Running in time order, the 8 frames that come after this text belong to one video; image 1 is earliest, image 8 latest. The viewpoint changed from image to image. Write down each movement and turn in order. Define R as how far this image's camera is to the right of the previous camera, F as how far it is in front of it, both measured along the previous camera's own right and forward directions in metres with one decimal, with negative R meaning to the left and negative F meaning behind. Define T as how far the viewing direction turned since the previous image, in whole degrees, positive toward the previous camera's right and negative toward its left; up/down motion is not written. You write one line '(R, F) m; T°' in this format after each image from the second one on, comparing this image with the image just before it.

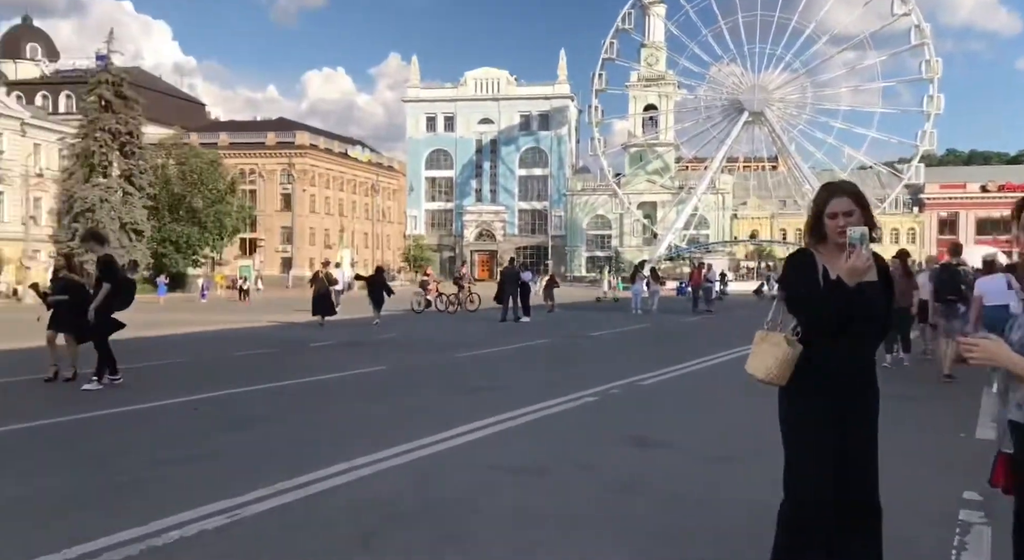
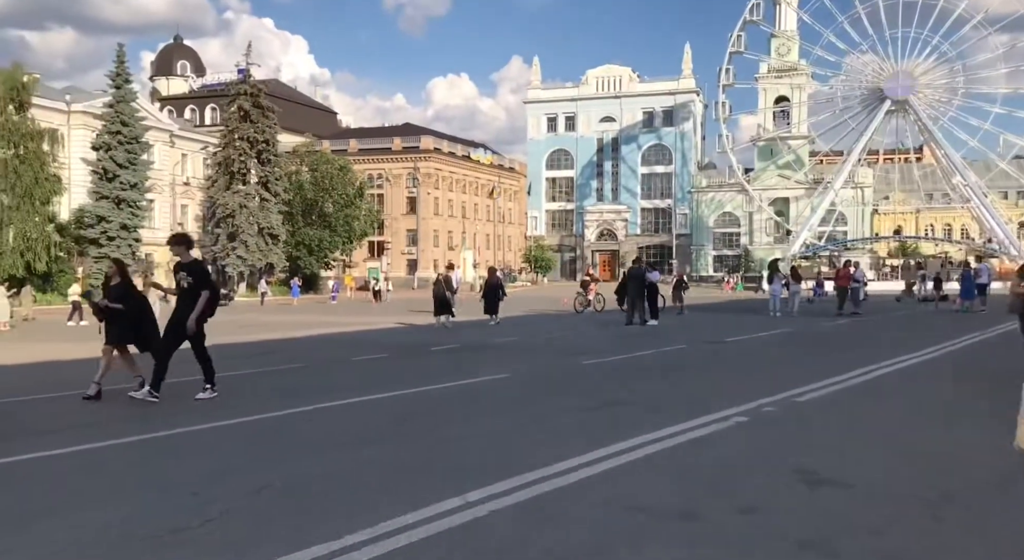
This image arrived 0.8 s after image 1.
(-0.2, +1.0) m; -9°
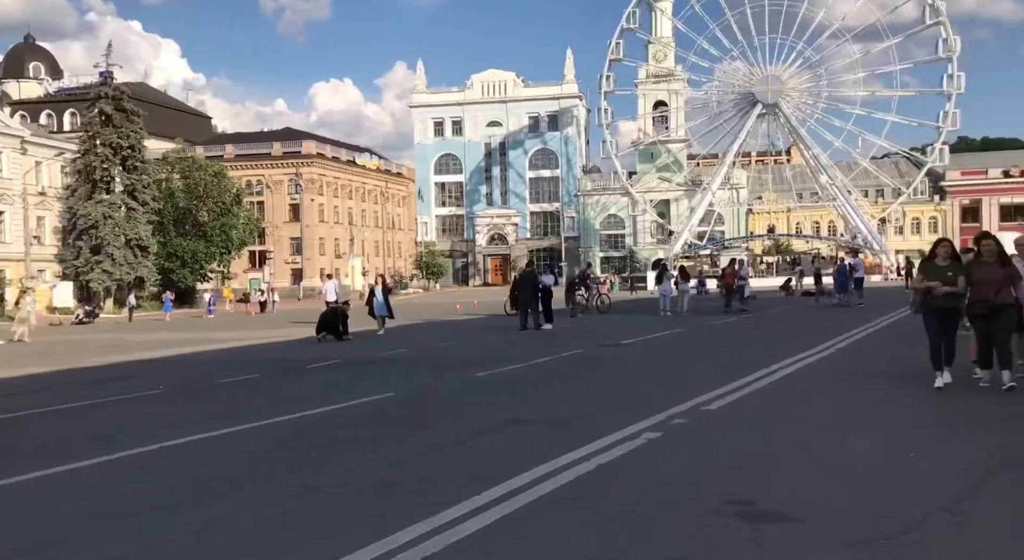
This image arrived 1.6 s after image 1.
(0.0, +1.0) m; +8°
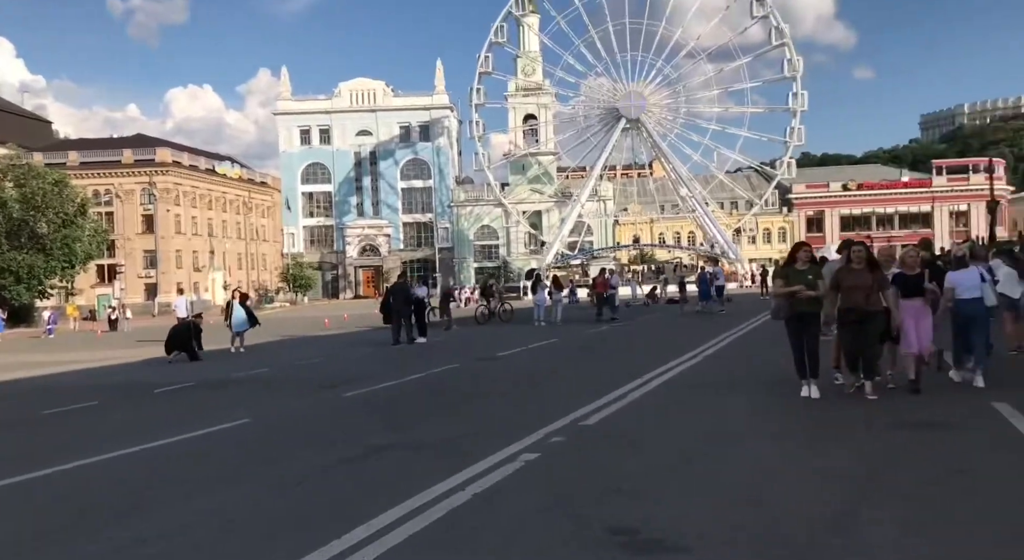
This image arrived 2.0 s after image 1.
(+0.1, +0.5) m; +9°
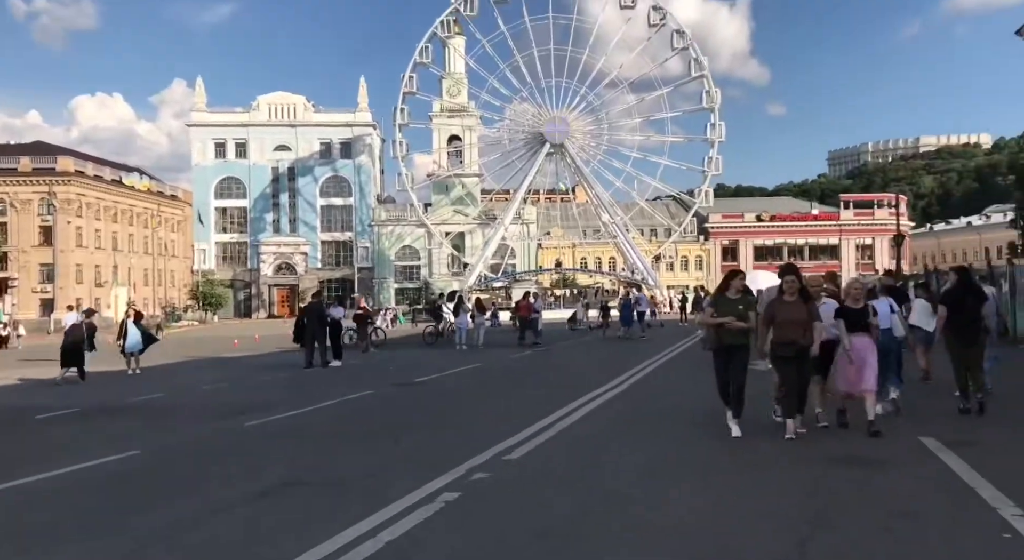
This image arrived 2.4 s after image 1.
(0.0, +0.8) m; +6°
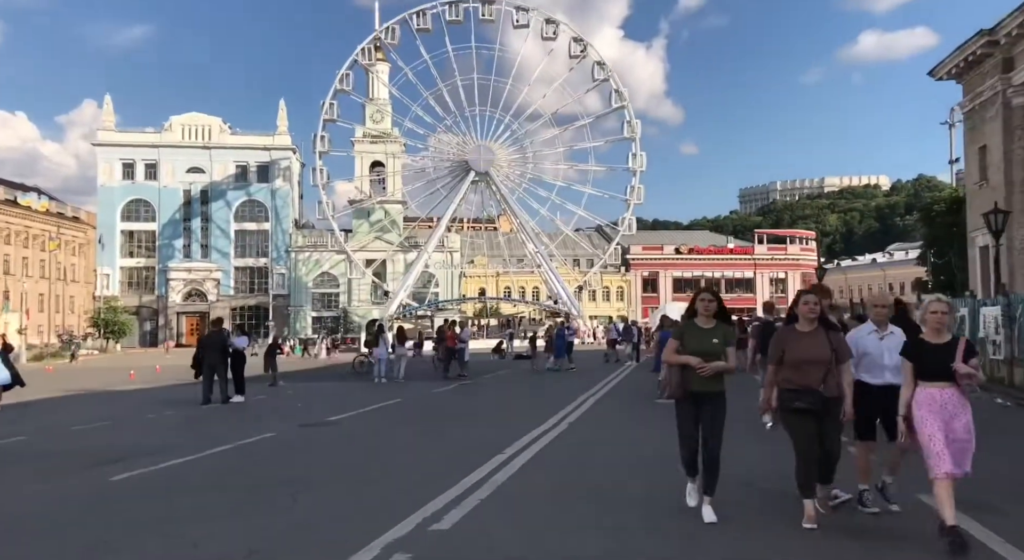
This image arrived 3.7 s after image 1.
(-0.1, +1.4) m; +6°
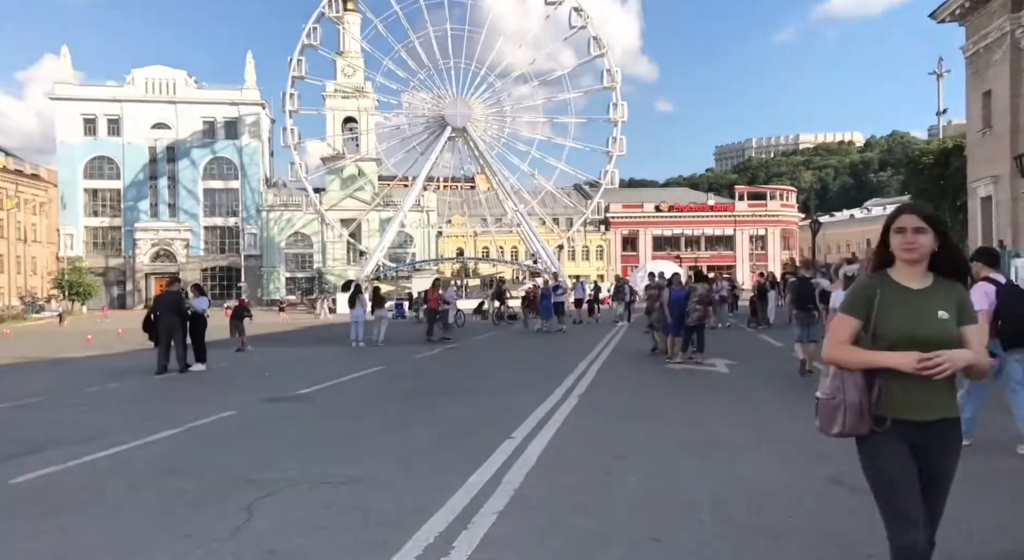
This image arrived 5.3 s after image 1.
(-0.3, +1.8) m; +2°
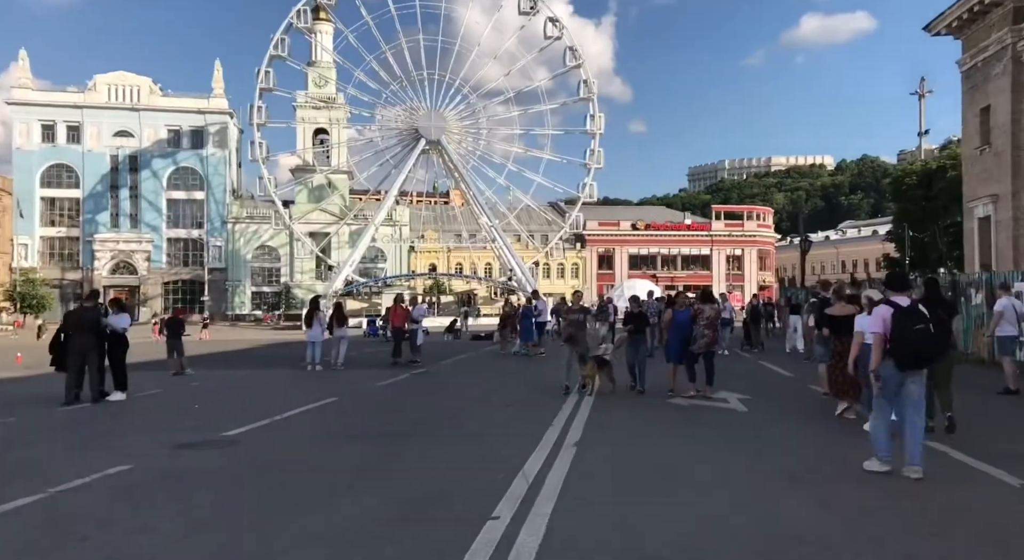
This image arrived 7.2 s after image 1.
(-0.1, +2.3) m; +2°
